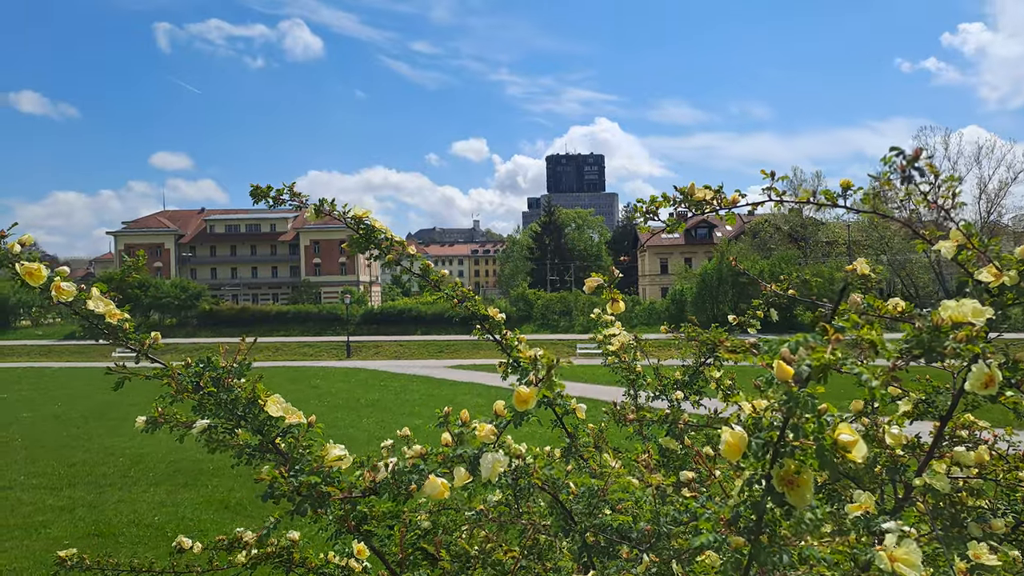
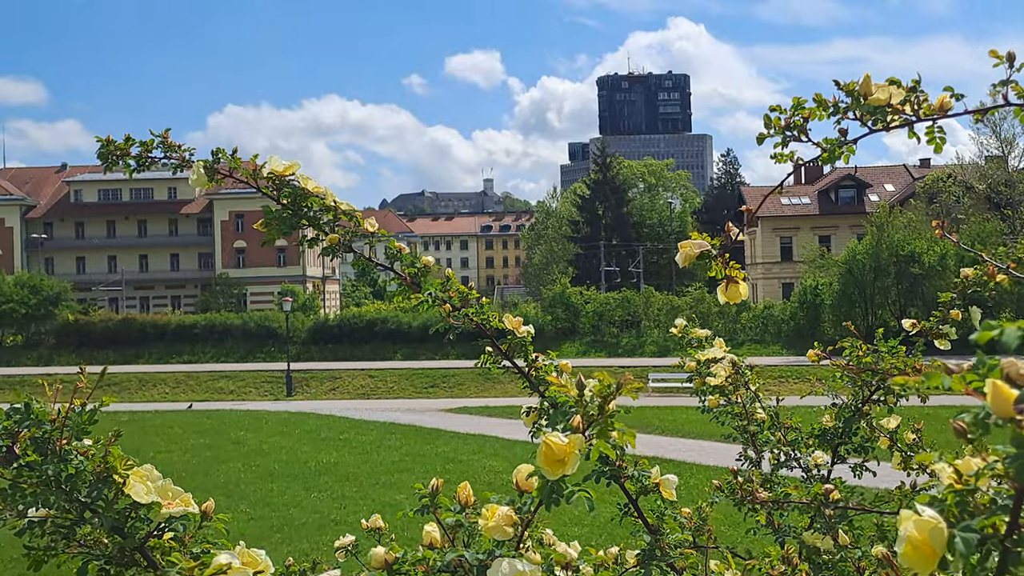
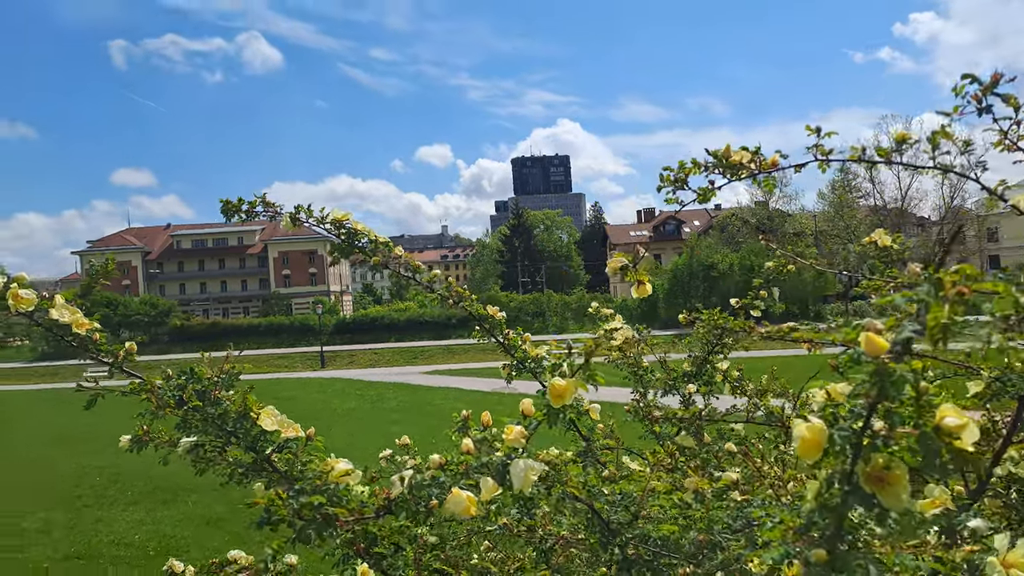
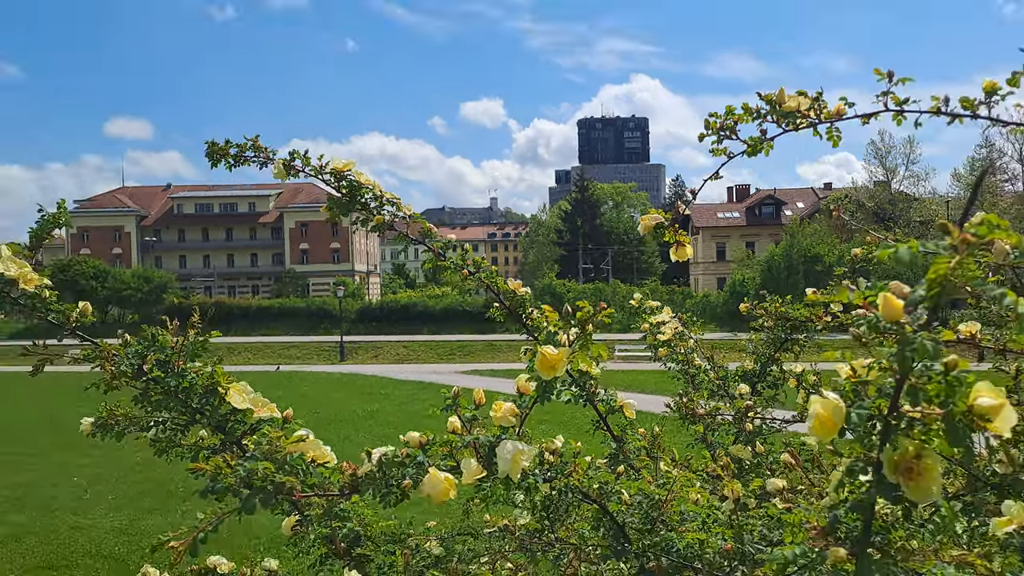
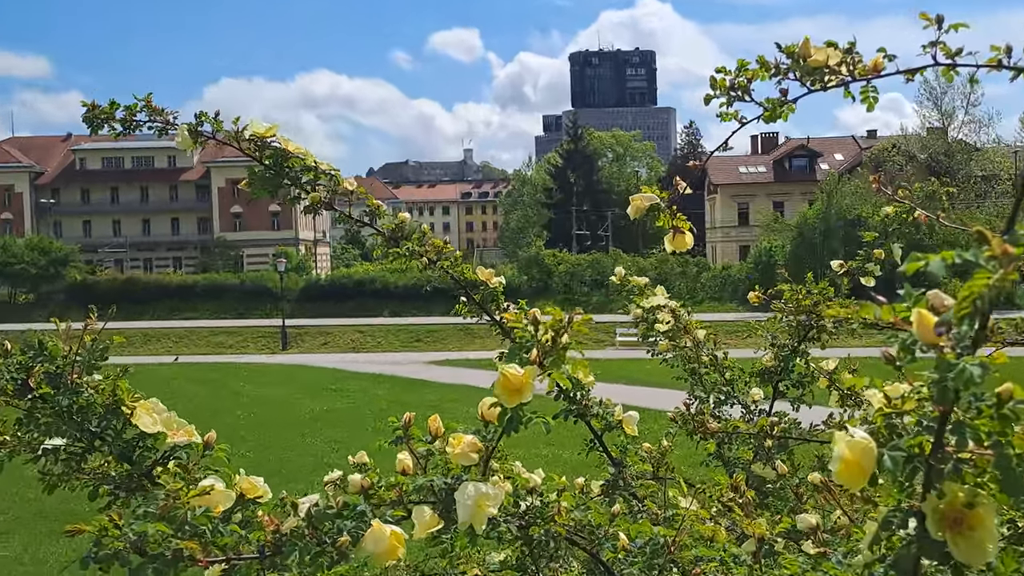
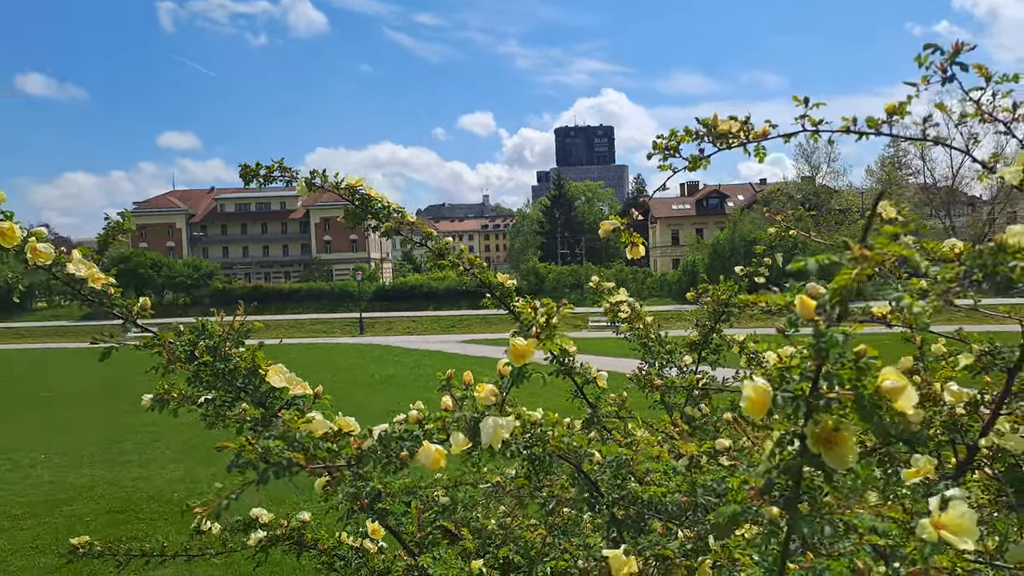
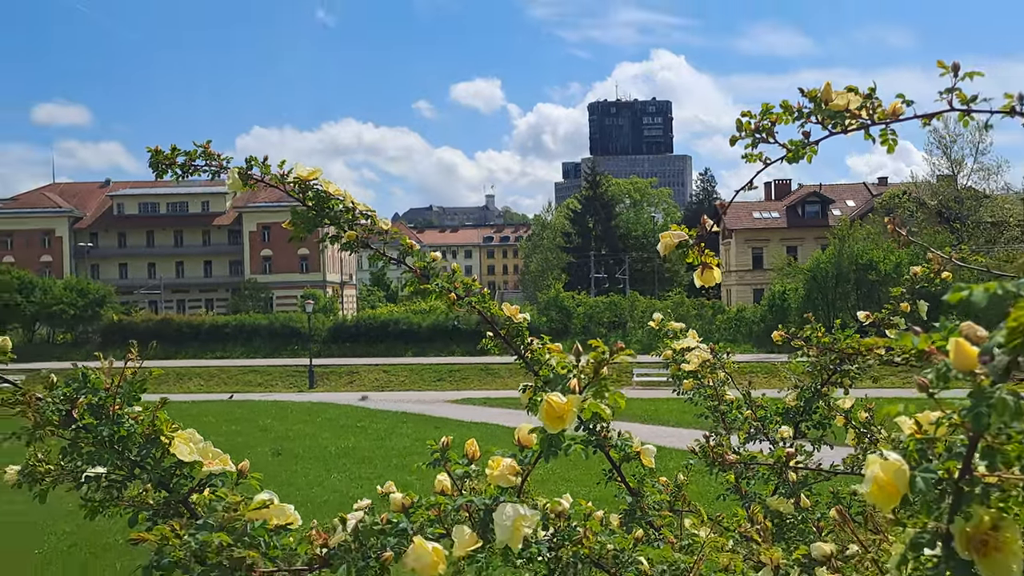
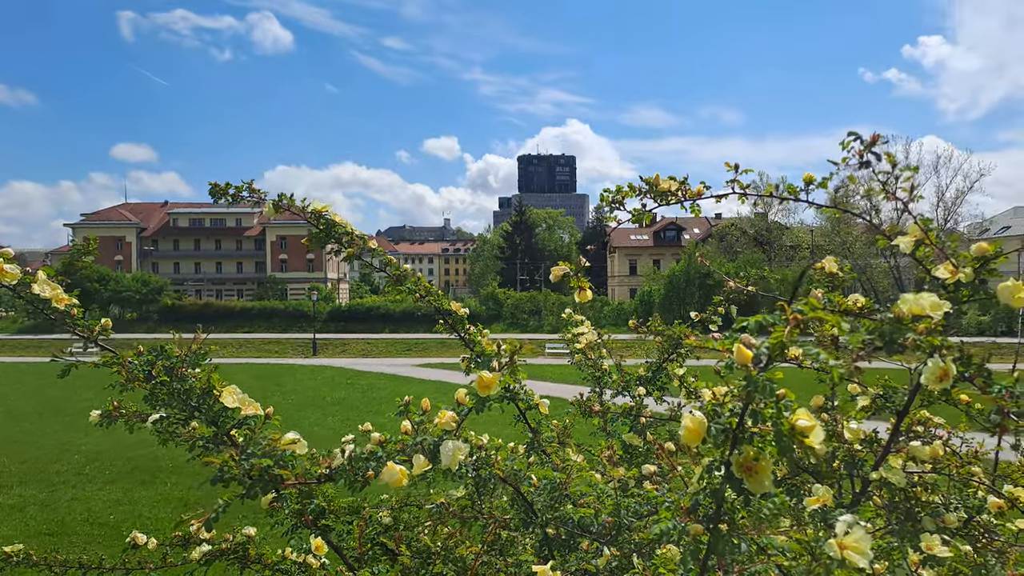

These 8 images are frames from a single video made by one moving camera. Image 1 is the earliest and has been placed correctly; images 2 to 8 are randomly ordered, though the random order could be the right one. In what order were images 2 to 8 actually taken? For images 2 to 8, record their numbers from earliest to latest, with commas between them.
8, 3, 6, 5, 2, 7, 4
